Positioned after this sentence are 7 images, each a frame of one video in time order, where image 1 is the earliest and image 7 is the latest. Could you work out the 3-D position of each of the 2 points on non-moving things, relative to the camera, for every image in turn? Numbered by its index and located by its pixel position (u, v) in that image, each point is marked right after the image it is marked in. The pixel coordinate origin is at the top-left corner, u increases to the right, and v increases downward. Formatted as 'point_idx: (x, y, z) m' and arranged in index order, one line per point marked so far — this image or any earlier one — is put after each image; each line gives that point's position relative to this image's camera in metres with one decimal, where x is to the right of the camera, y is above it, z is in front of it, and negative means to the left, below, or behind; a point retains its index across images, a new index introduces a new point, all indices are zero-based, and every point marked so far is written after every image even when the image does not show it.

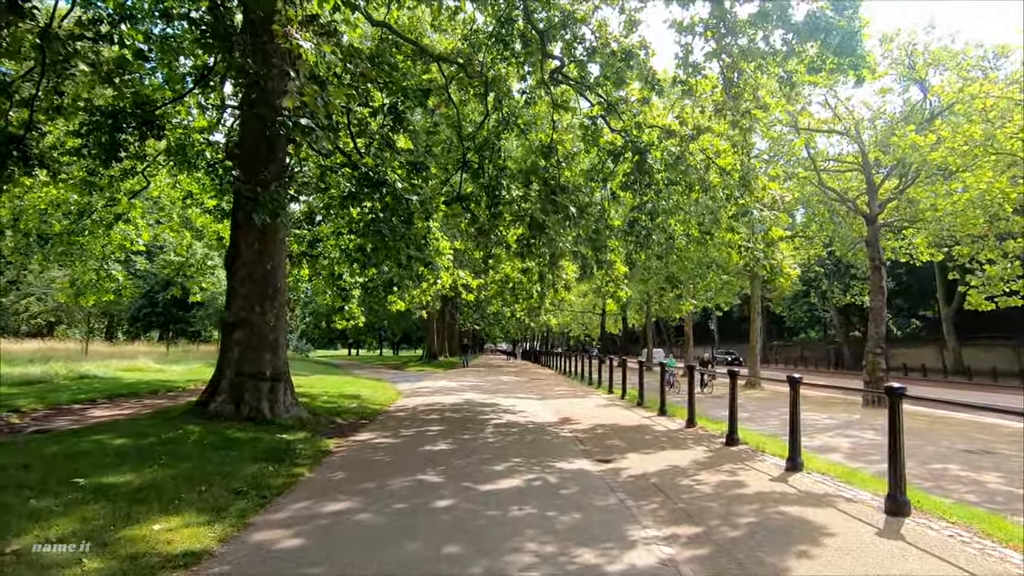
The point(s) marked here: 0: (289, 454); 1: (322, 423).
0: (-4.3, -3.3, +9.1) m
1: (-5.0, -3.6, +12.2) m
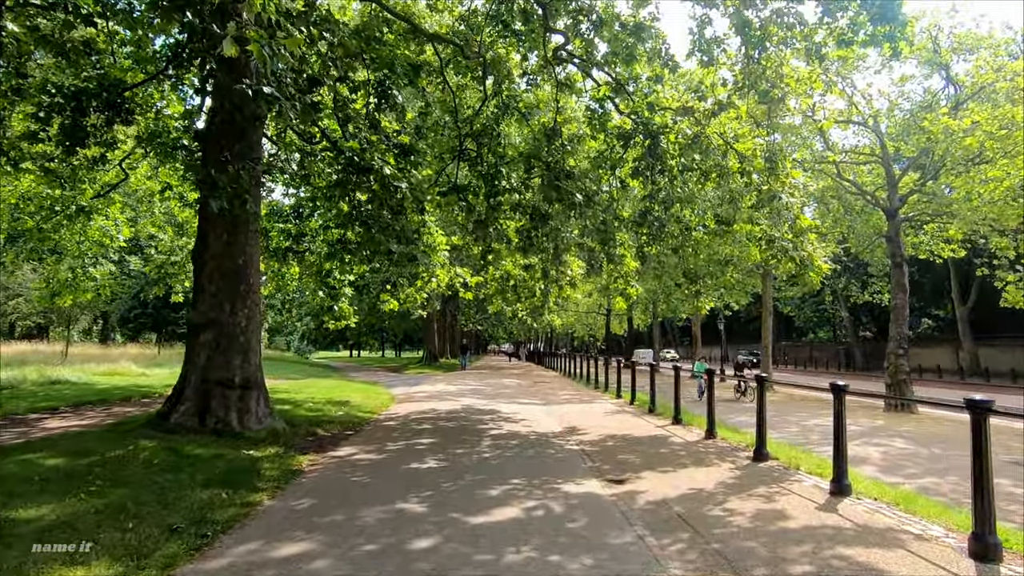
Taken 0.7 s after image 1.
0: (-4.4, -3.2, +7.8) m
1: (-5.1, -3.5, +11.0) m
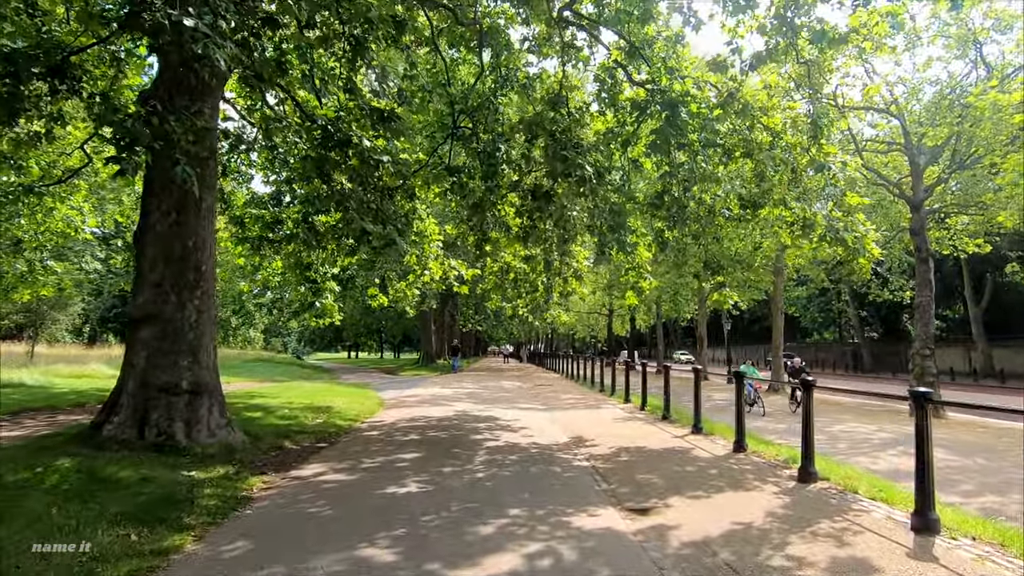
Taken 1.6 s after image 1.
0: (-4.4, -3.0, +6.2) m
1: (-5.1, -3.3, +9.4) m
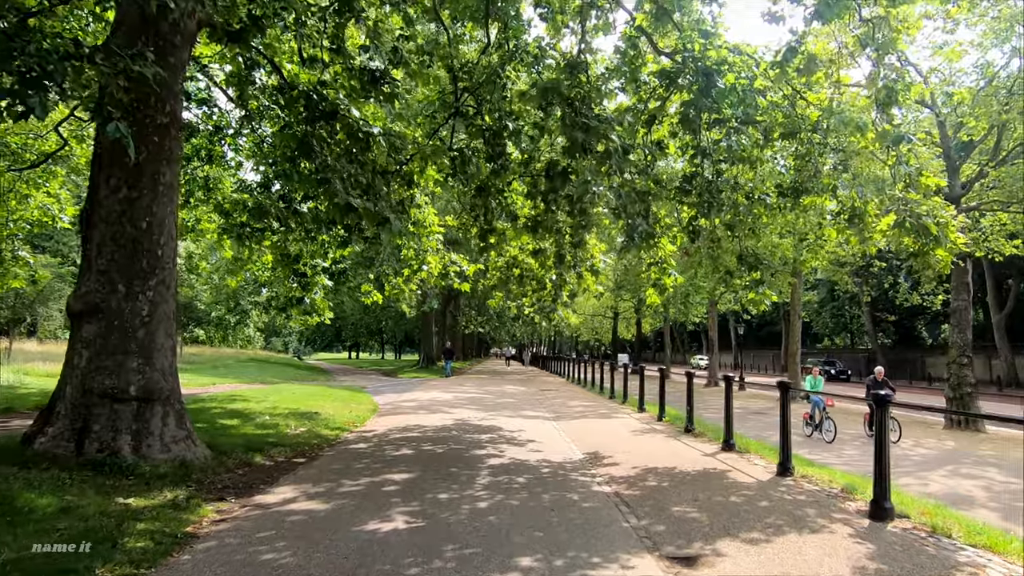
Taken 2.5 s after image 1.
0: (-4.3, -2.8, +4.8) m
1: (-5.0, -3.1, +8.0) m
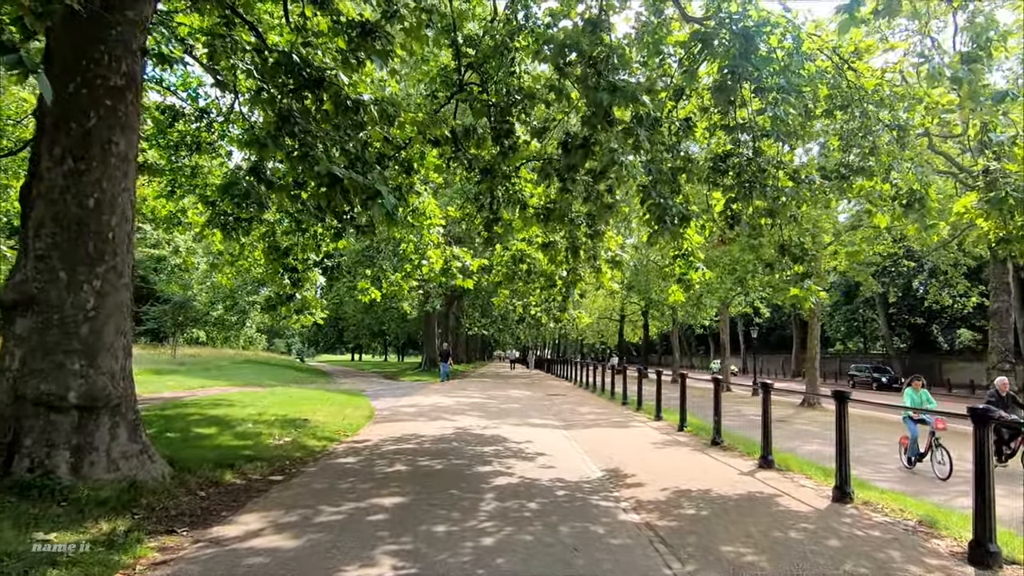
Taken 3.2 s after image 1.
0: (-4.2, -2.6, +3.6) m
1: (-4.8, -2.9, +6.8) m
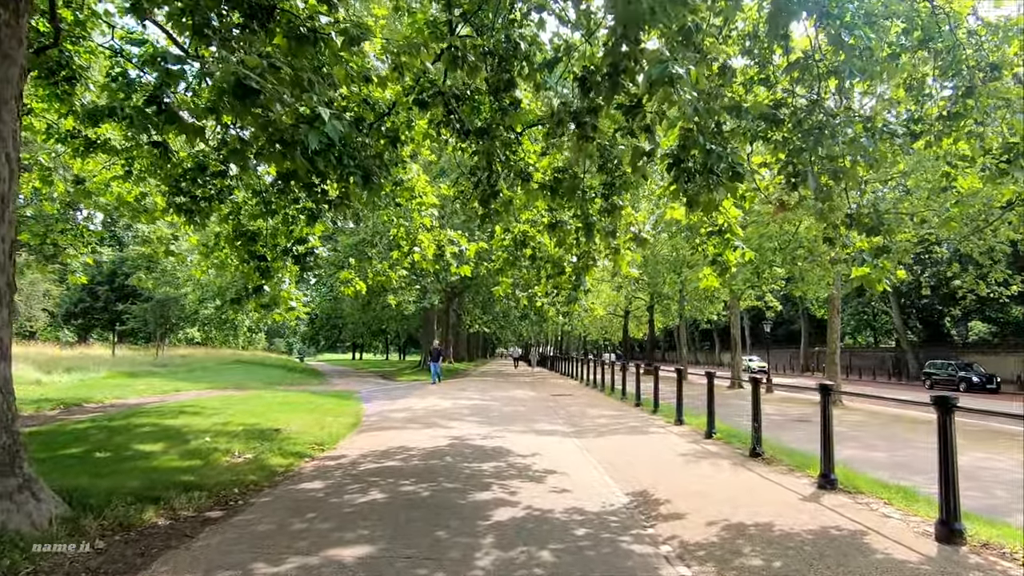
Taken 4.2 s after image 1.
0: (-4.1, -2.4, +1.8) m
1: (-4.7, -2.7, +5.0) m
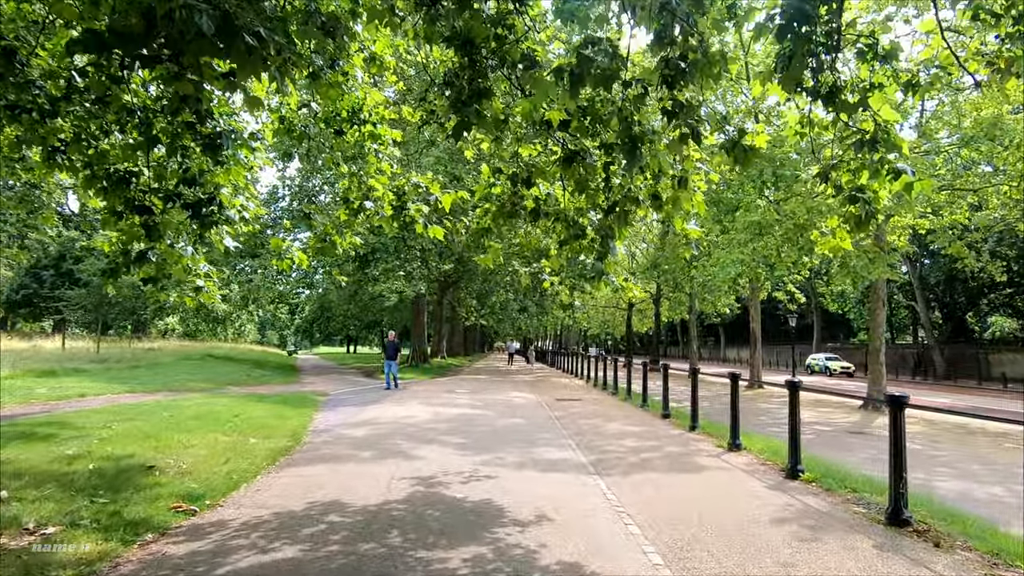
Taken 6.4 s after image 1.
0: (-4.2, -2.0, -2.0) m
1: (-4.8, -2.2, +1.2) m
